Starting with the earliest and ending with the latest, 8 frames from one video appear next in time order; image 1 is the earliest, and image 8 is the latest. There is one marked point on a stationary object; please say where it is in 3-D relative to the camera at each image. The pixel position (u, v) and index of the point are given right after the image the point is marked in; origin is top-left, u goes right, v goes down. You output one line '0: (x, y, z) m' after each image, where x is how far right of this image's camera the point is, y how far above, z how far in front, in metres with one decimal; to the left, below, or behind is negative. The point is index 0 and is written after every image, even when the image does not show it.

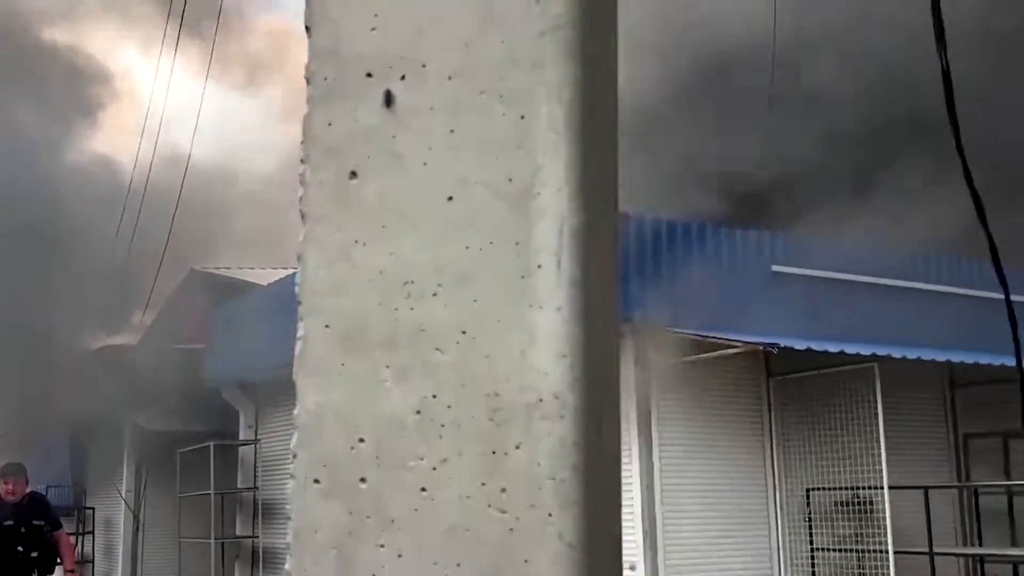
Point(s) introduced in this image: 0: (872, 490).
0: (+2.2, -1.2, +4.8) m
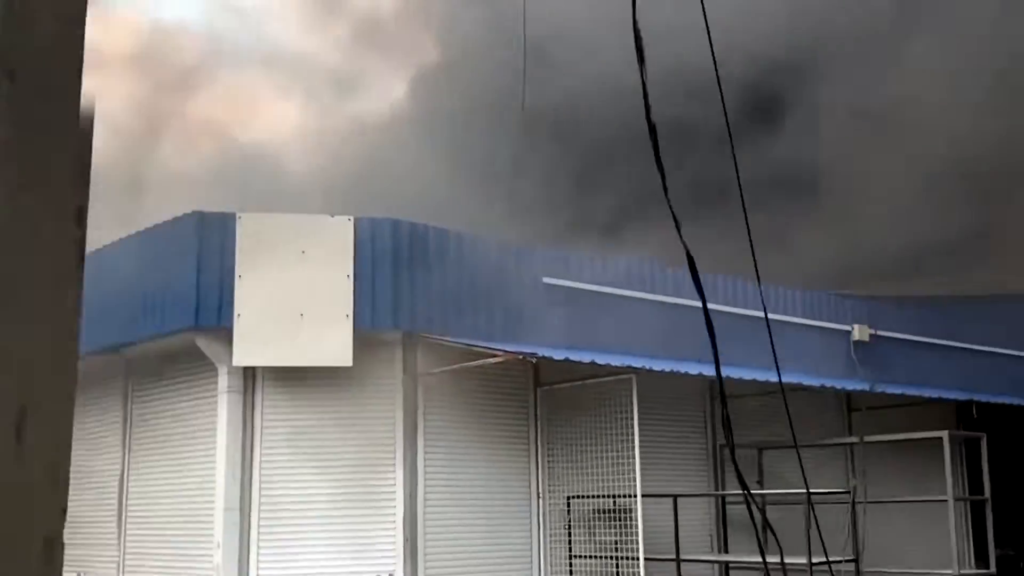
0: (+0.7, -1.3, +5.0) m
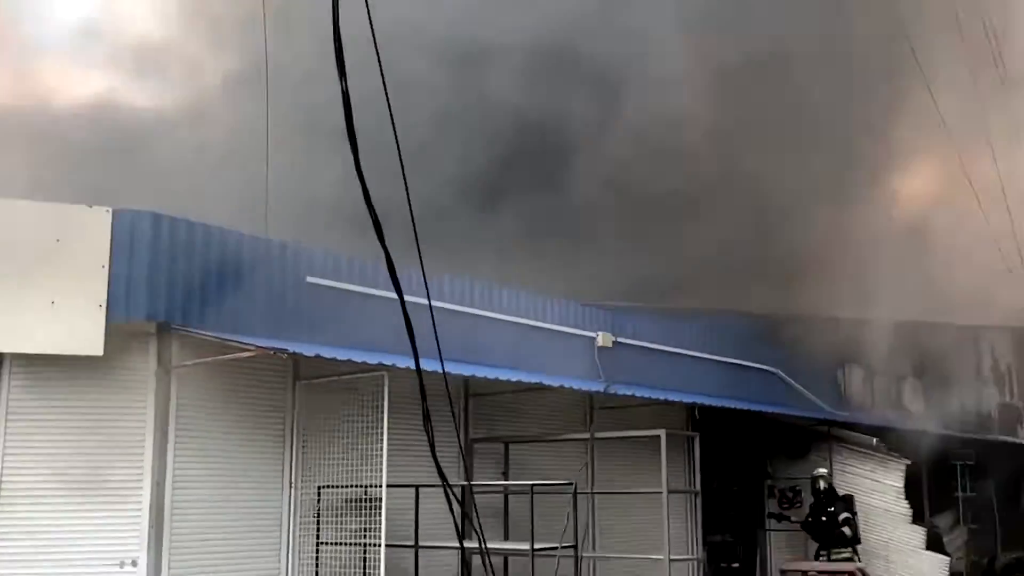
0: (-0.9, -1.3, +5.3) m
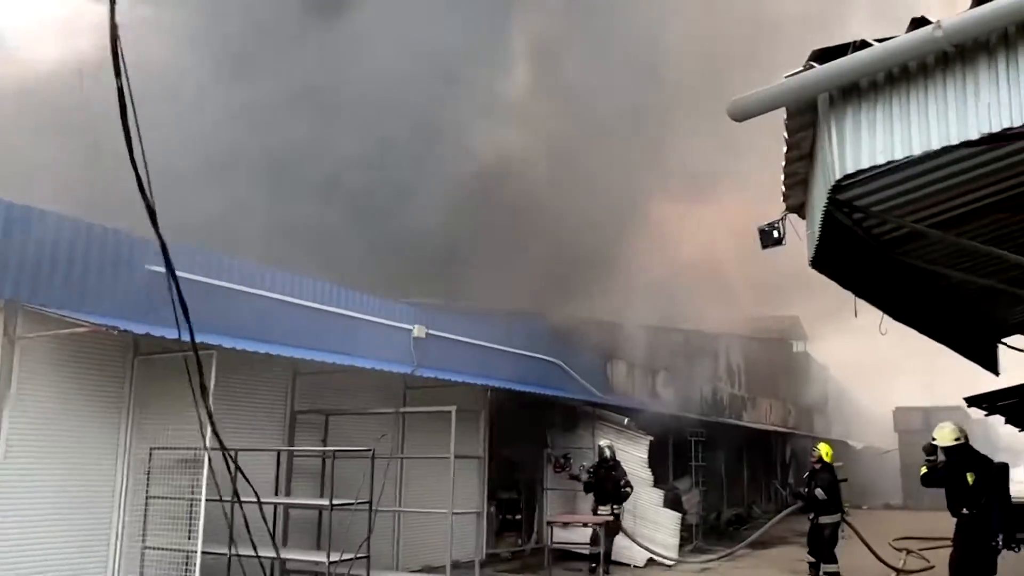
0: (-2.4, -1.3, +6.1) m
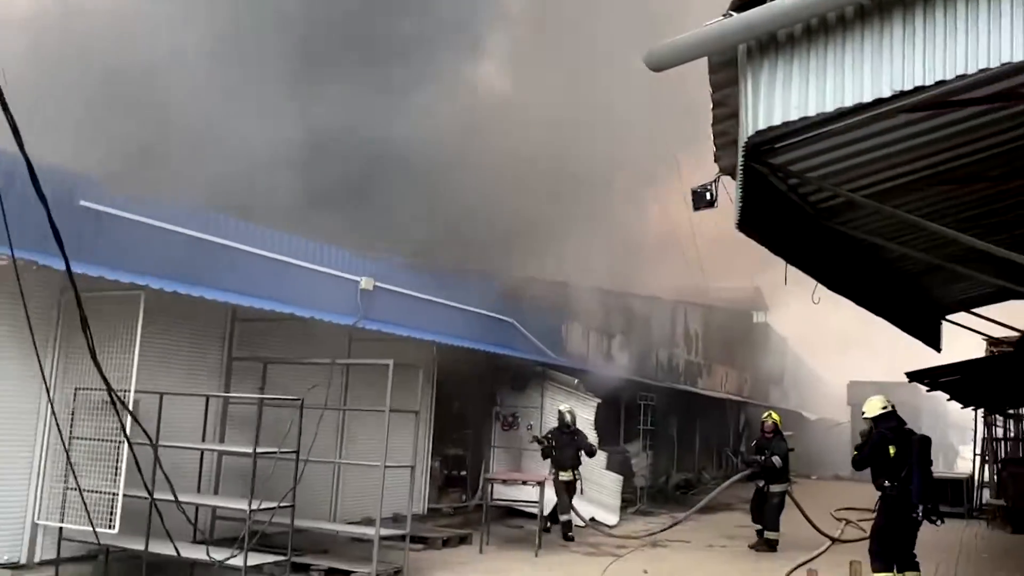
0: (-2.9, -0.8, +6.0) m
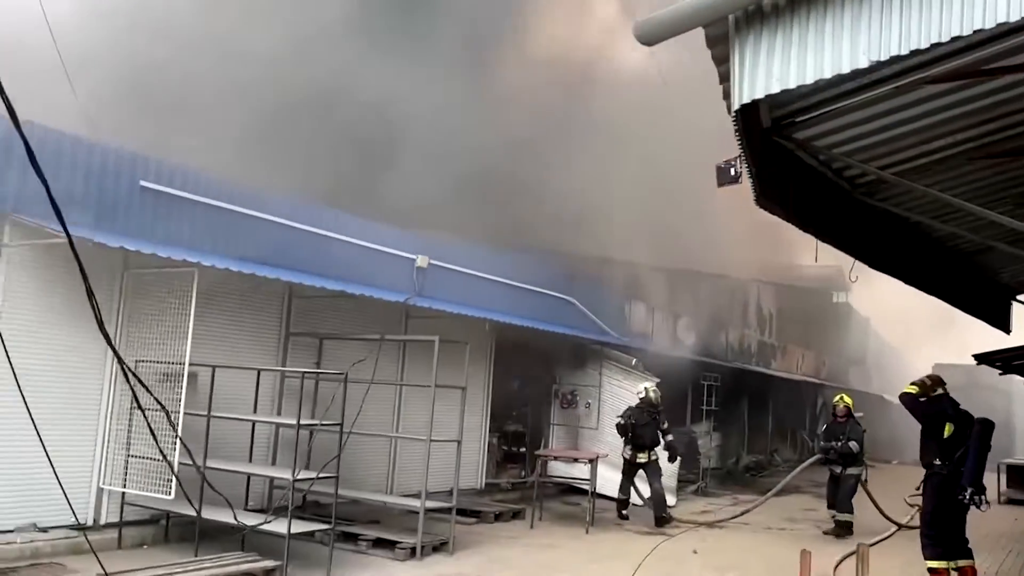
0: (-2.6, -0.6, +6.3) m
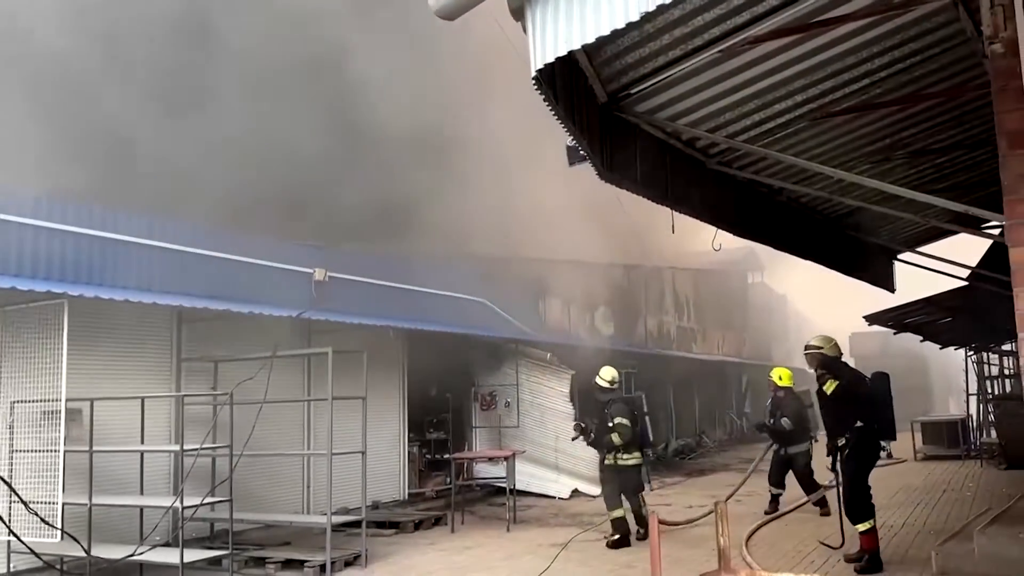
0: (-3.4, -0.9, +6.0) m
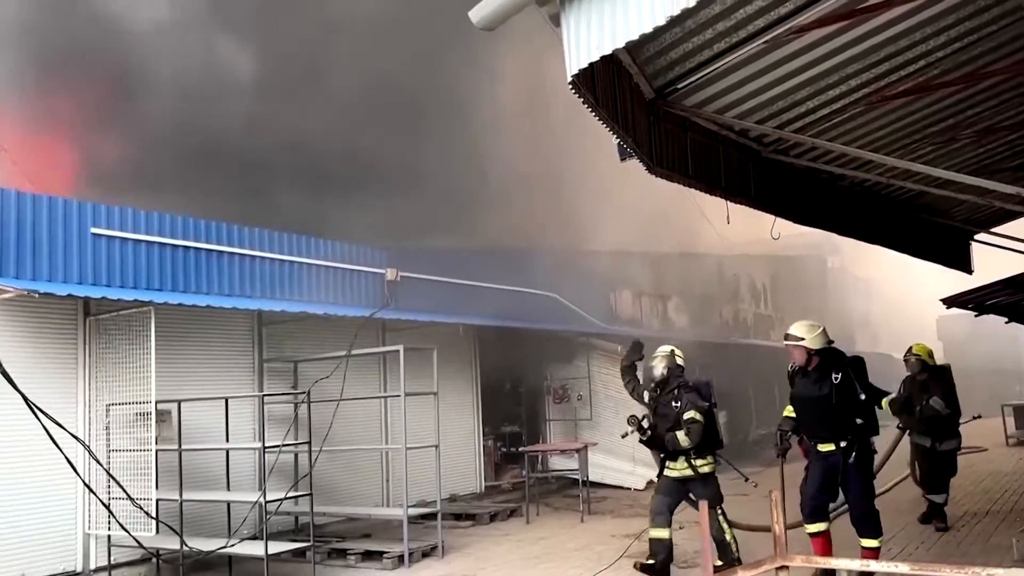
0: (-2.9, -0.9, +6.4) m
